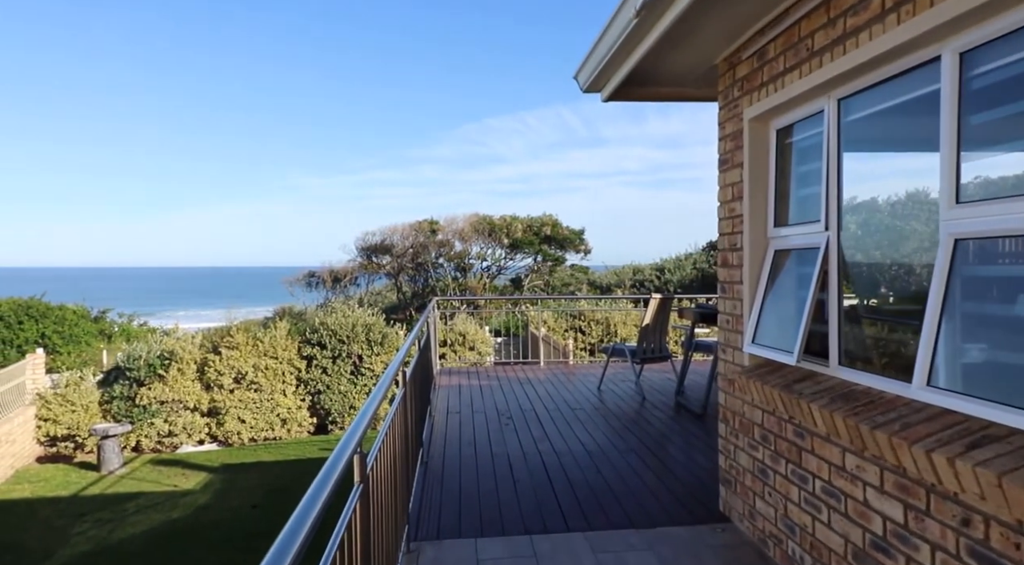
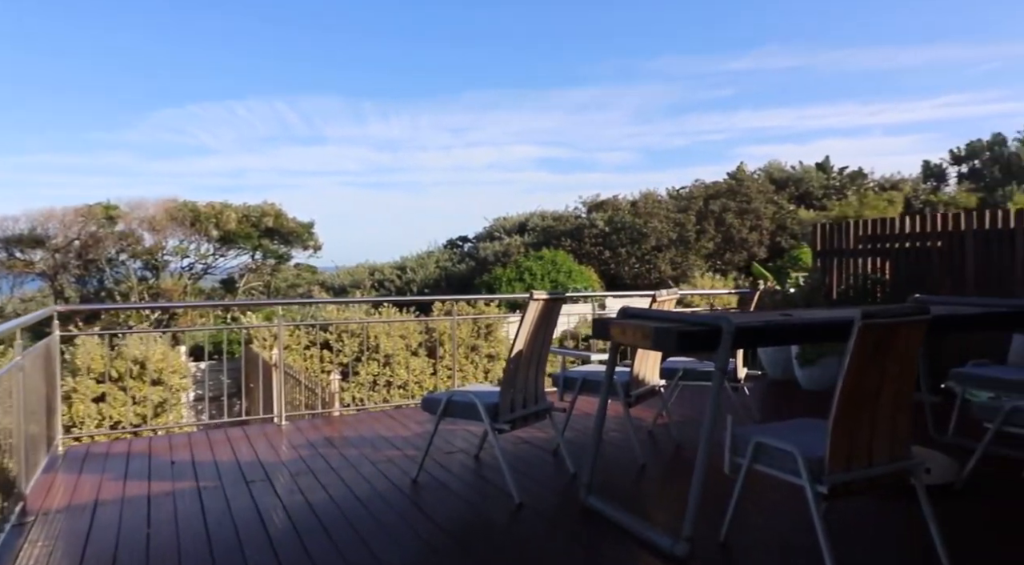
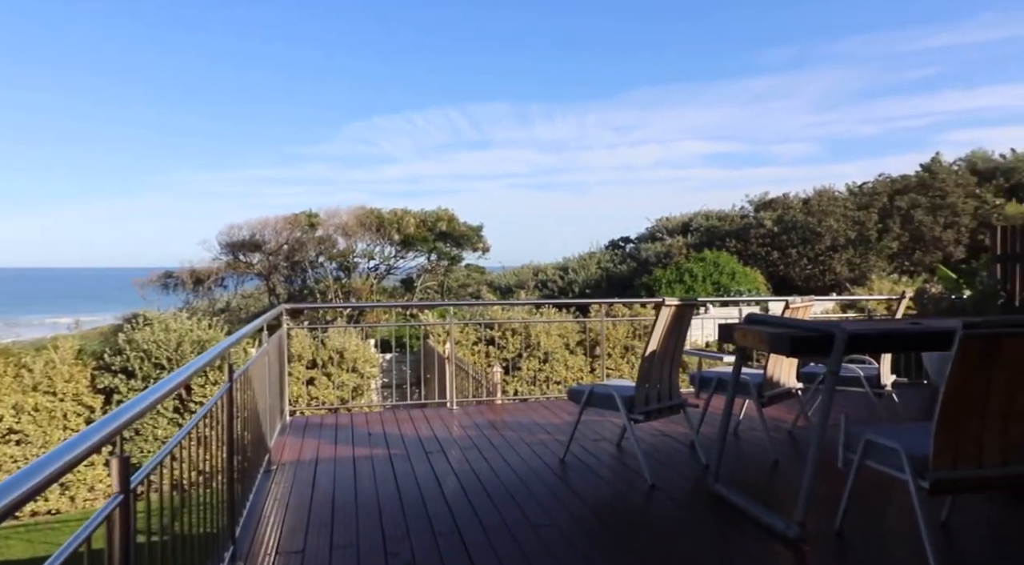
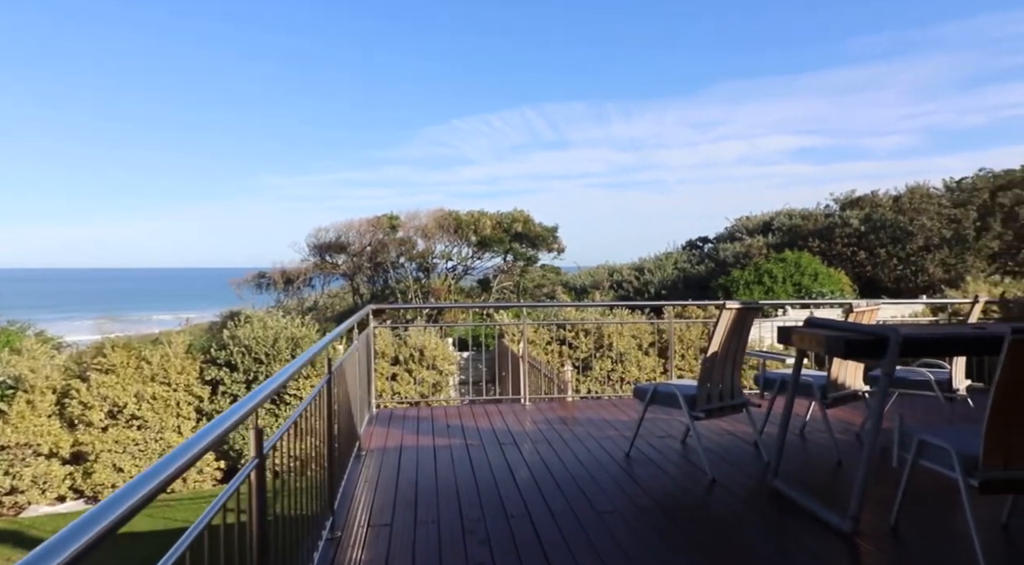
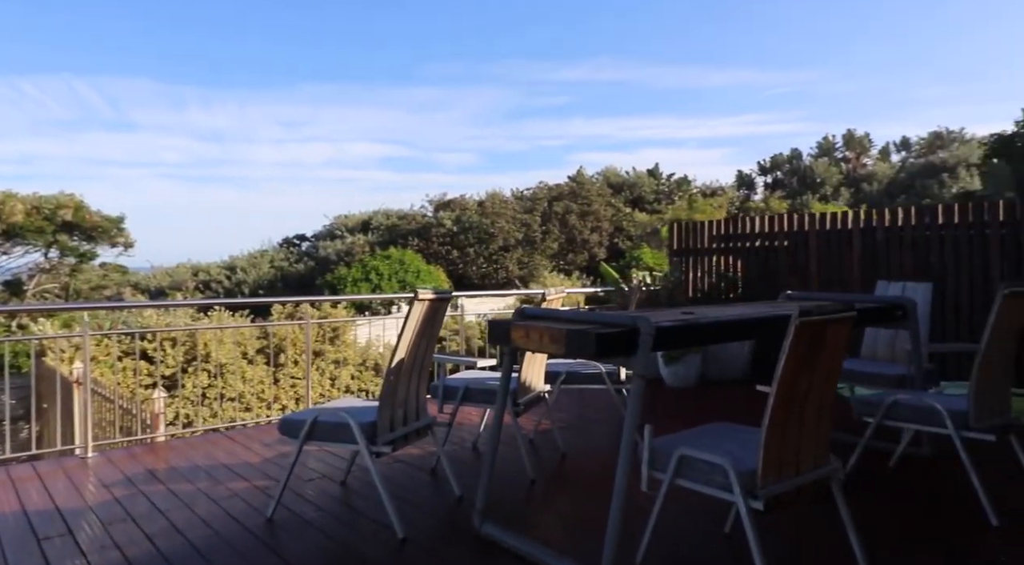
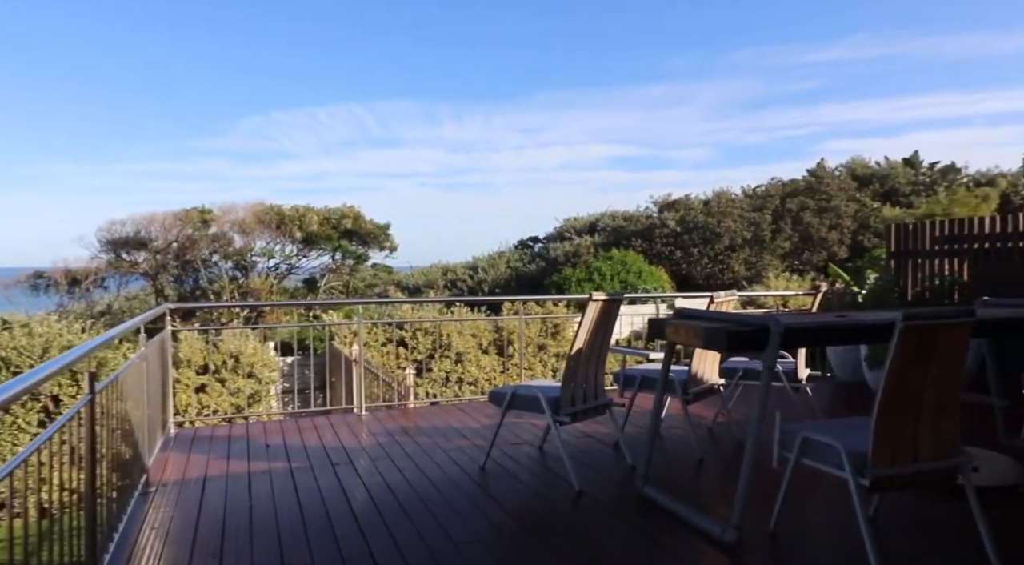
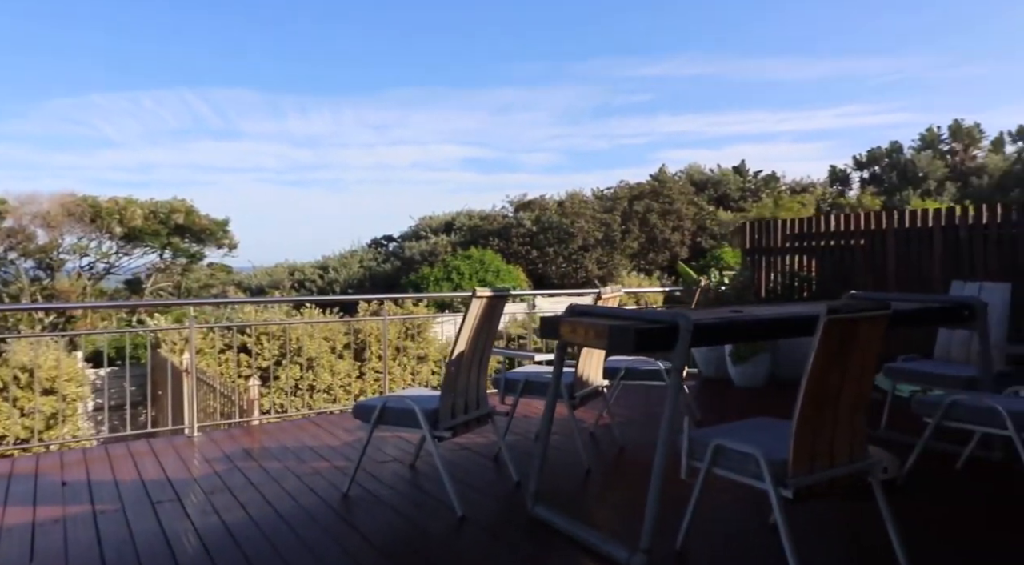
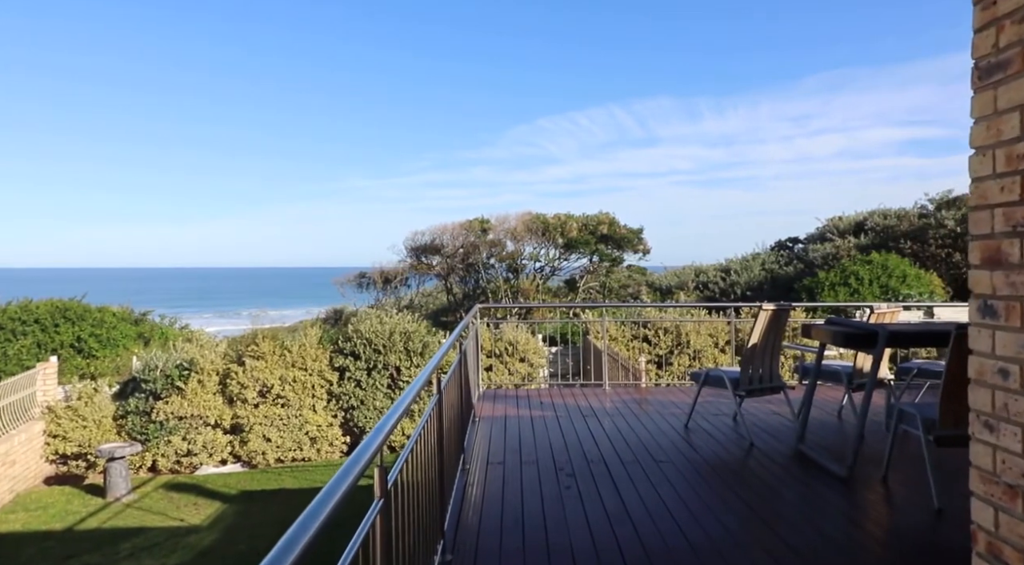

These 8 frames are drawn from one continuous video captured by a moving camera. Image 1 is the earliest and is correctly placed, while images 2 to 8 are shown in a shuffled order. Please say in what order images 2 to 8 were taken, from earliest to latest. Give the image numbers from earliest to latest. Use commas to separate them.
8, 4, 3, 6, 2, 7, 5
